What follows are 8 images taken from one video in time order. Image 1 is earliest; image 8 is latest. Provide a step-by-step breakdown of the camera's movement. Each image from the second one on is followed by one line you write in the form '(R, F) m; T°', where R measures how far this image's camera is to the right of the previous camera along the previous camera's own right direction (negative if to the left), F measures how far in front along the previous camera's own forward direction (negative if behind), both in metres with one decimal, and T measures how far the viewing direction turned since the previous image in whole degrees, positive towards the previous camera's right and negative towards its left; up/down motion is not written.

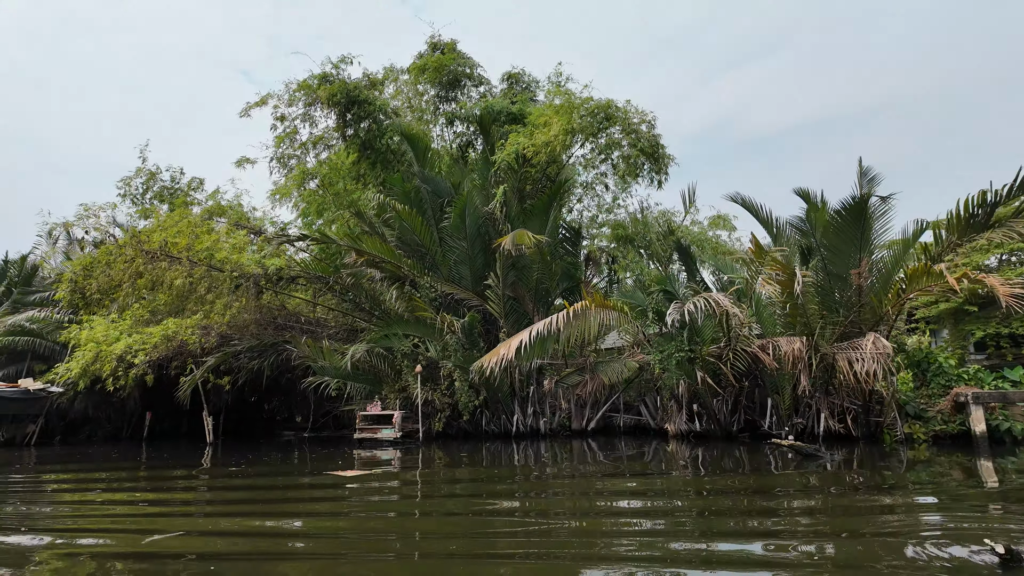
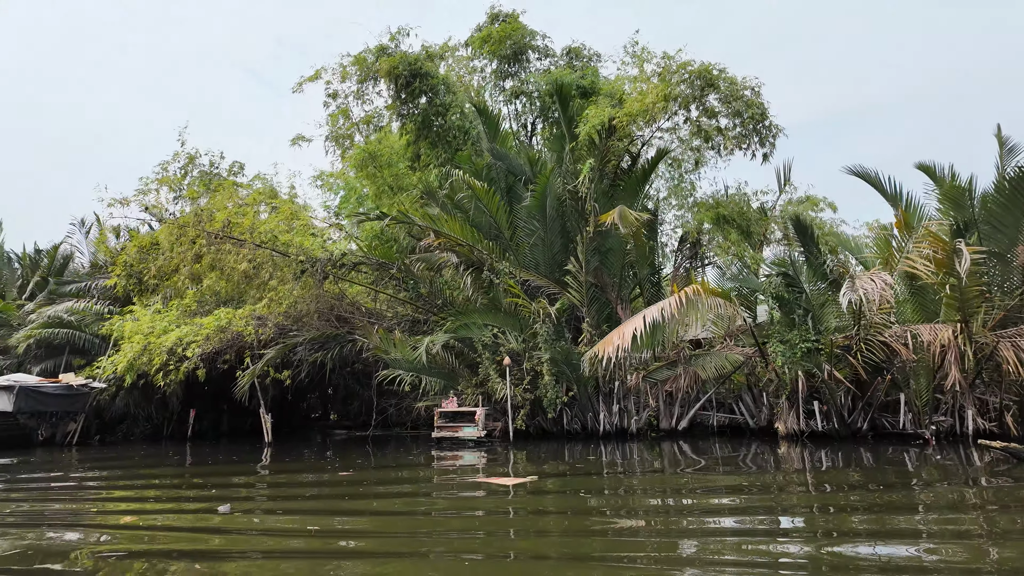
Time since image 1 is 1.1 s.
(-1.8, +1.1) m; -1°
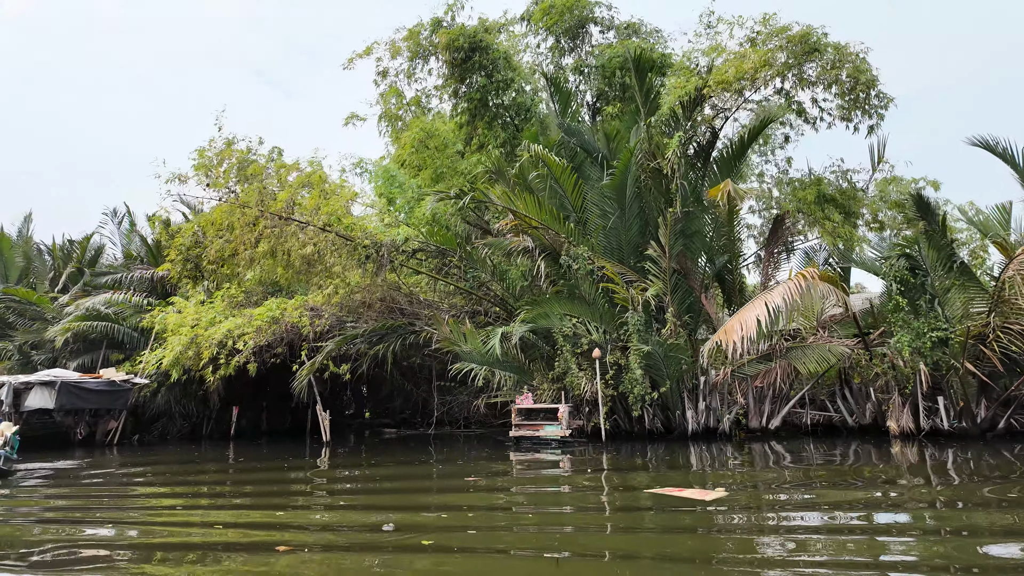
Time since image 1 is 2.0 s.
(-1.4, +0.9) m; -1°
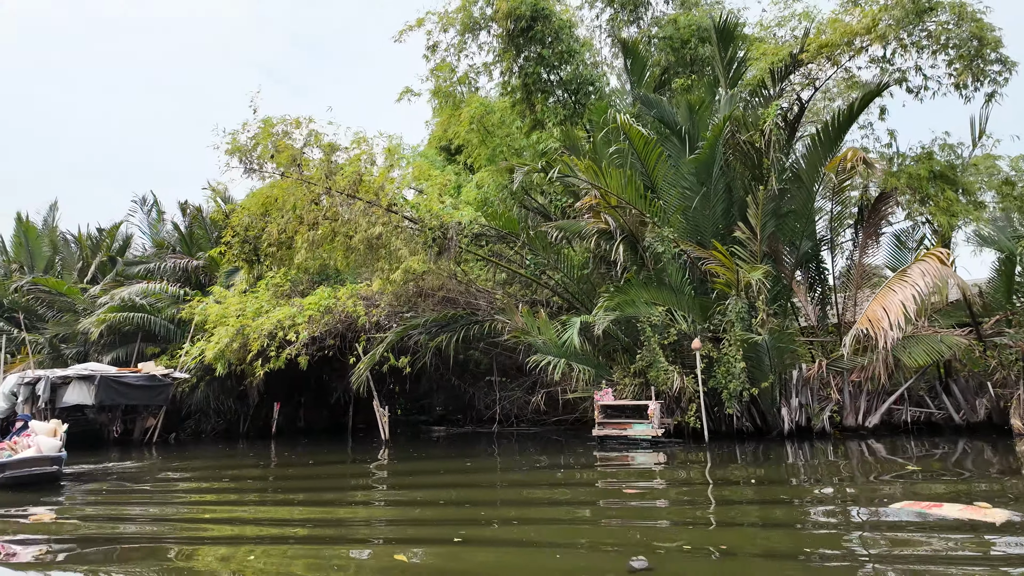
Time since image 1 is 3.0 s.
(-1.3, +0.9) m; -1°
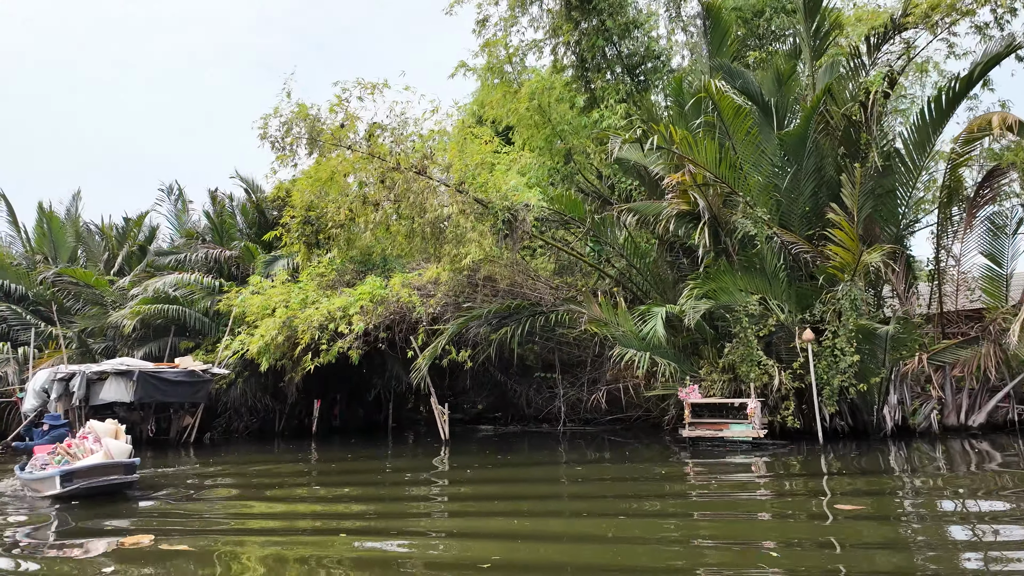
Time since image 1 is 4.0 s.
(-1.2, +0.8) m; 0°
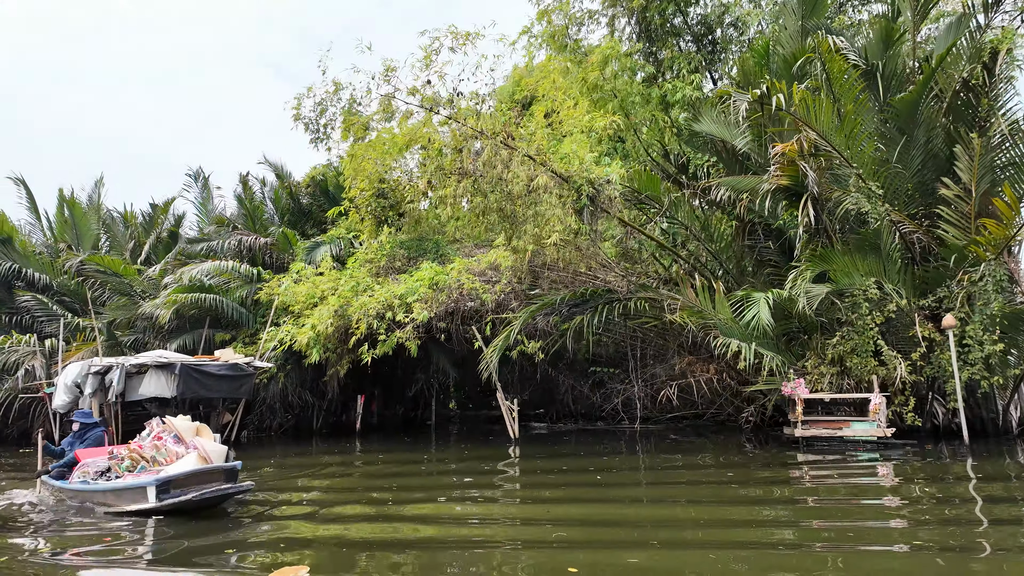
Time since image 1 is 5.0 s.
(-1.2, +0.8) m; 0°
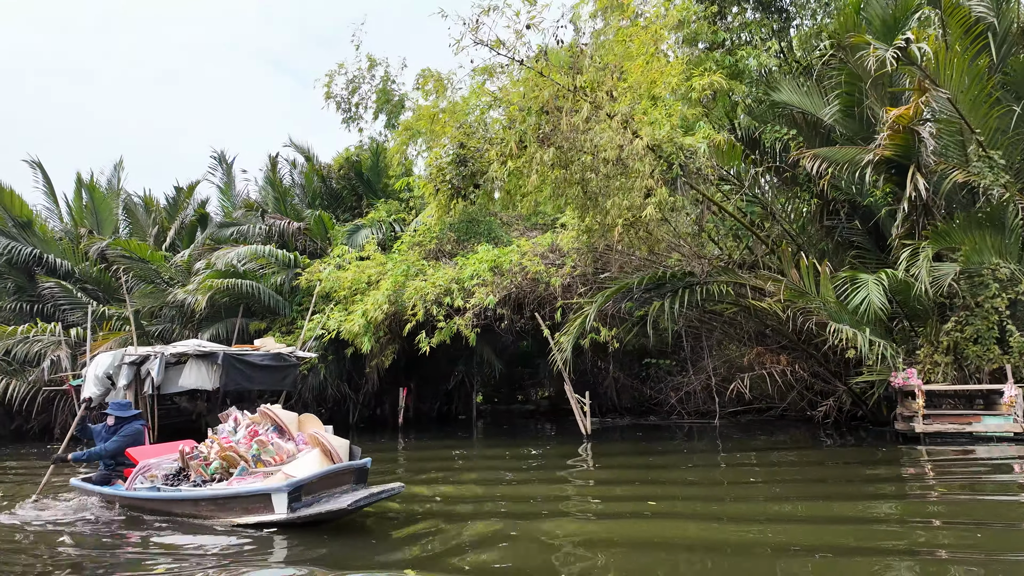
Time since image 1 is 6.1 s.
(-1.1, +0.7) m; 0°
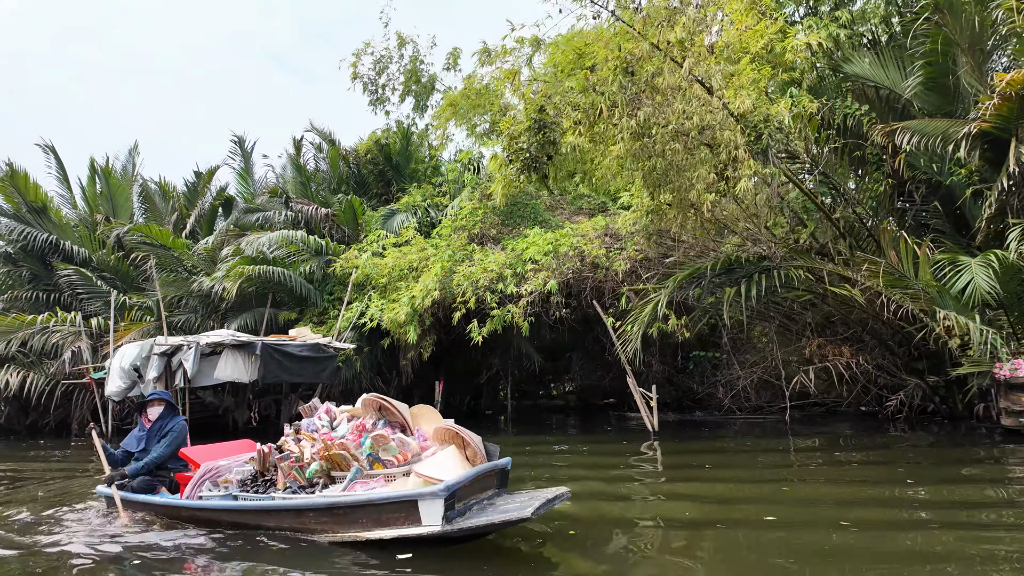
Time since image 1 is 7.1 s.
(-0.8, +0.6) m; 0°
